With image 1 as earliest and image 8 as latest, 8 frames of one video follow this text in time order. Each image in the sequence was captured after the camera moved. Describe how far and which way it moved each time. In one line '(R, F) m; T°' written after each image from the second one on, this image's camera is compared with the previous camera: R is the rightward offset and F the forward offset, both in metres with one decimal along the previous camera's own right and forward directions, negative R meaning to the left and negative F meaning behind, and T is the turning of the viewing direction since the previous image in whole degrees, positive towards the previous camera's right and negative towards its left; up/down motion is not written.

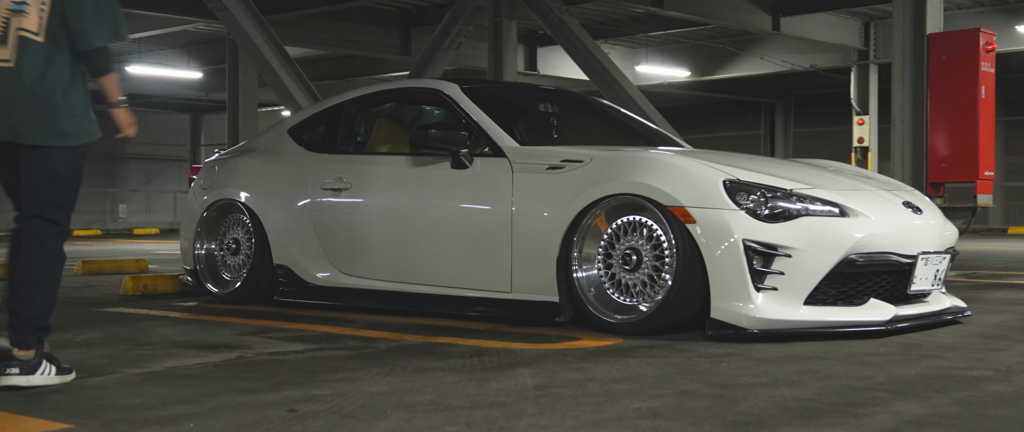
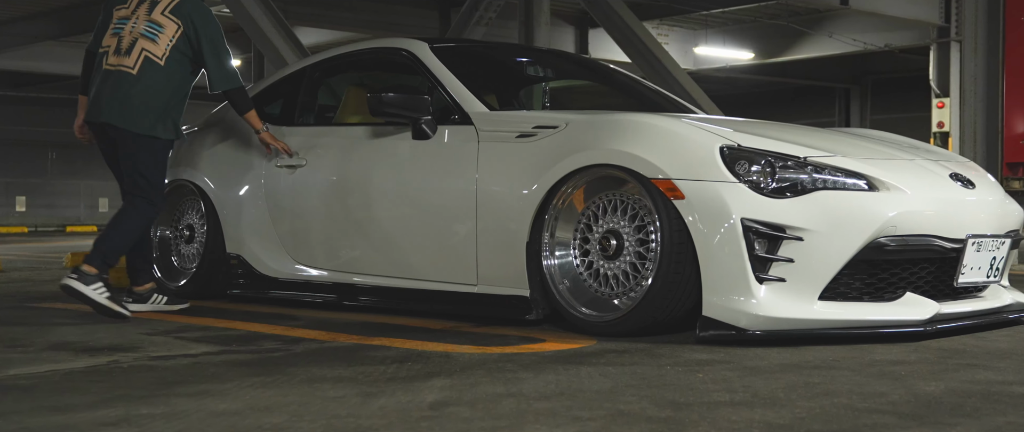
(+0.5, +0.8) m; -4°
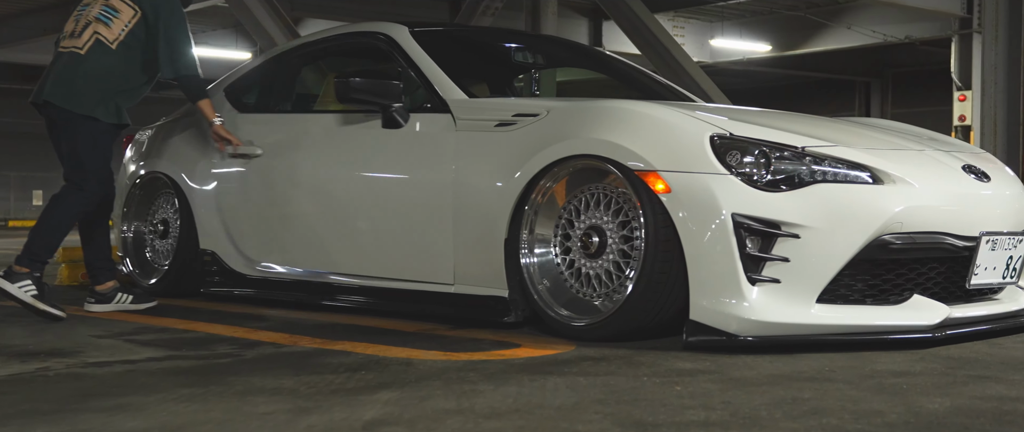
(+0.2, +0.3) m; -1°
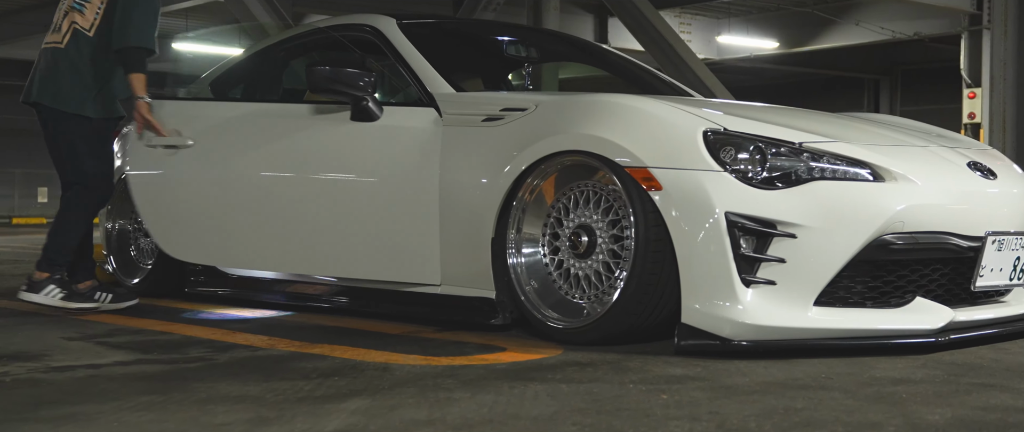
(+0.1, +0.1) m; 0°
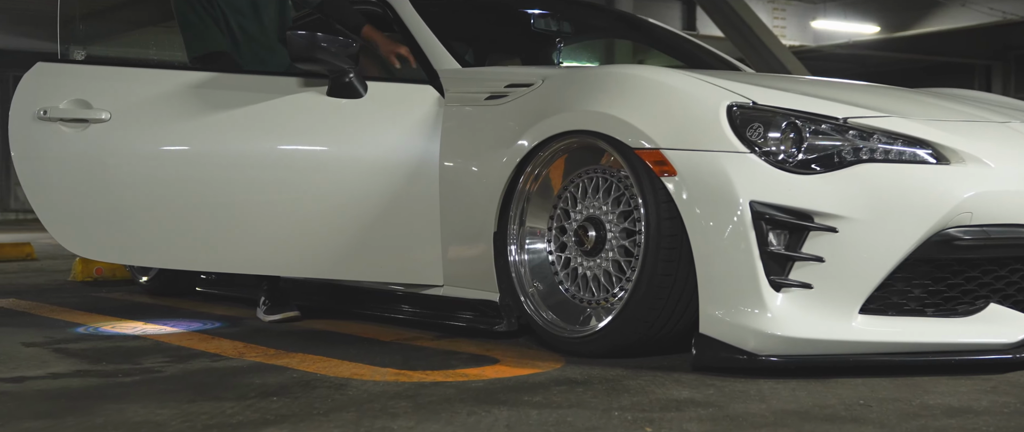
(+0.3, +0.5) m; -5°
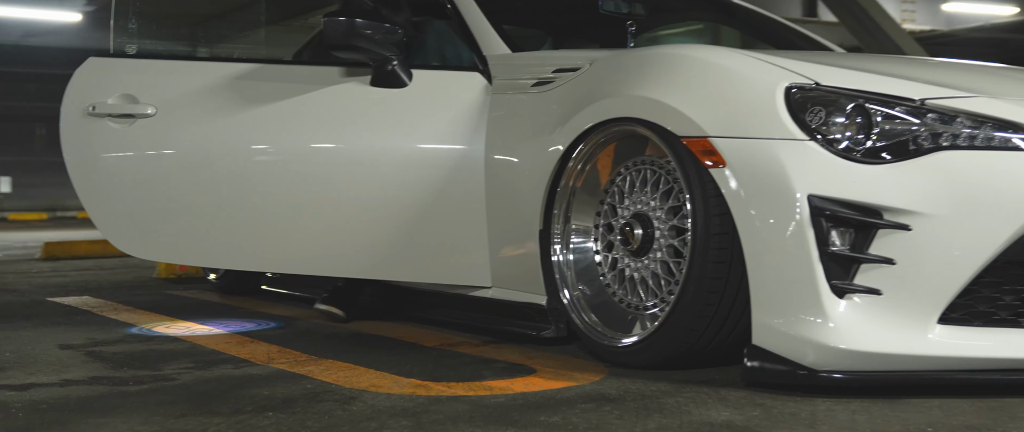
(+0.2, +0.3) m; -7°
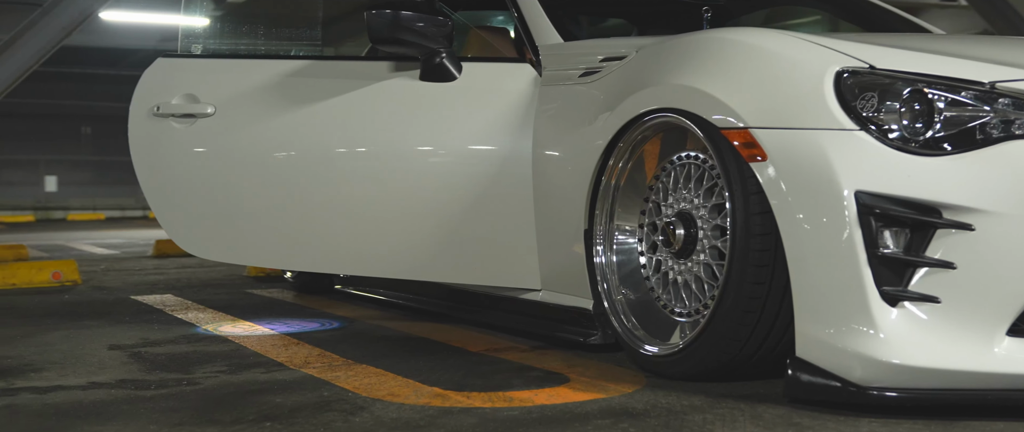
(+0.2, +0.2) m; -7°
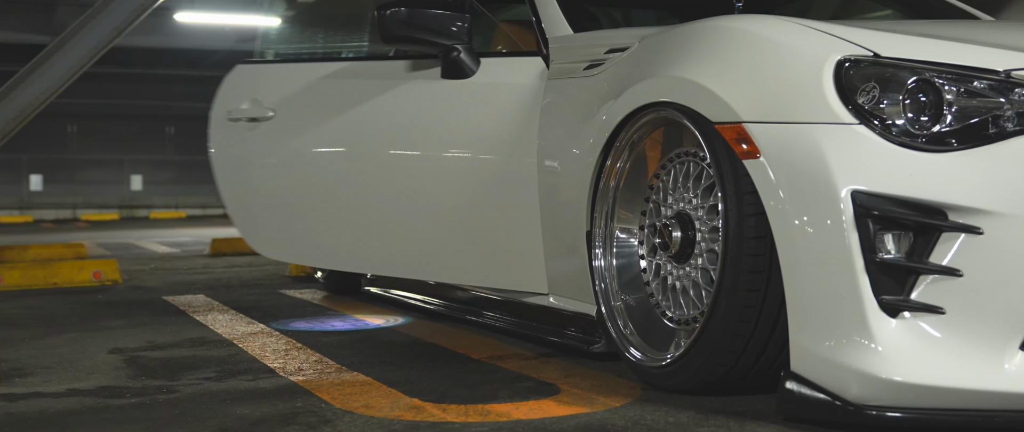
(+0.2, +0.1) m; -4°
